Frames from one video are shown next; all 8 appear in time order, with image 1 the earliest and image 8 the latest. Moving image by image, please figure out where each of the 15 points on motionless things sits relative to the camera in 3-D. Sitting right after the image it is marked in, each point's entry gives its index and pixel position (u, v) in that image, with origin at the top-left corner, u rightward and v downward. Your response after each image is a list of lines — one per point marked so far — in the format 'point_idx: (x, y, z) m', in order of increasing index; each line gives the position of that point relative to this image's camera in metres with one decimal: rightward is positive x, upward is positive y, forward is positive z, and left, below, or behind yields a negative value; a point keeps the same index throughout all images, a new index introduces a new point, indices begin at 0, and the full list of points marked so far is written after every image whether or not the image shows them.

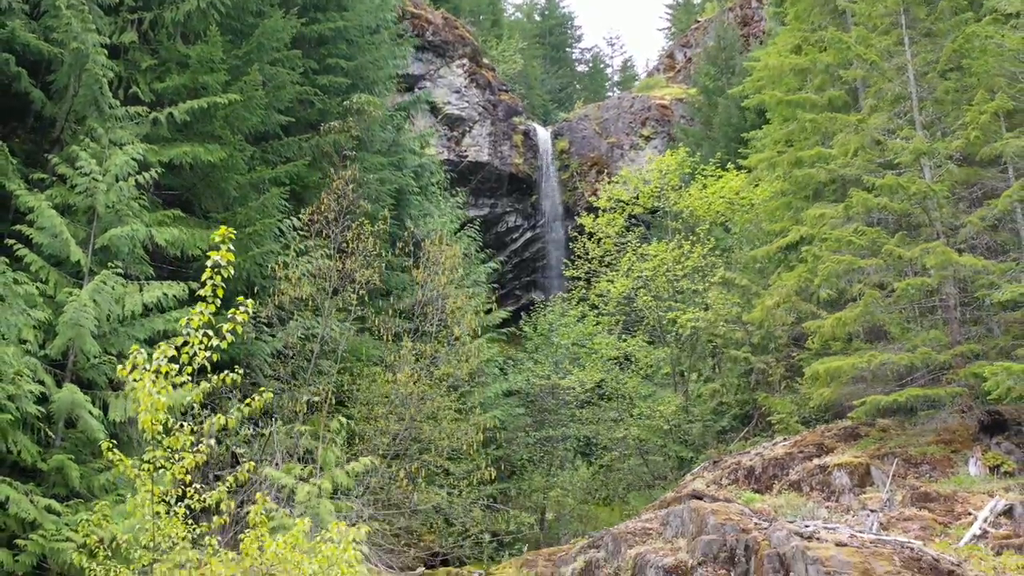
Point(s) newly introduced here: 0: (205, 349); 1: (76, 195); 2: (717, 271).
0: (-2.1, -0.4, +7.9) m
1: (-4.3, +0.9, +11.6) m
2: (+3.0, +0.3, +17.2) m
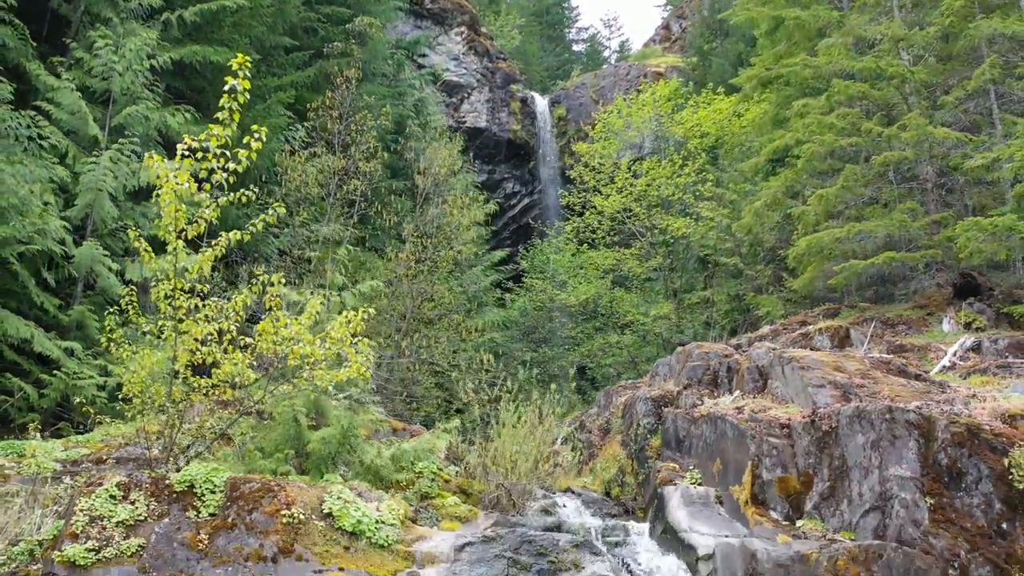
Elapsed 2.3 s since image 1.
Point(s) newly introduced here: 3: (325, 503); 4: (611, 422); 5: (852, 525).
0: (-2.1, +0.9, +8.4) m
1: (-4.4, +2.2, +12.1) m
2: (+3.0, +1.5, +17.7) m
3: (-1.1, -1.3, +6.9) m
4: (+0.9, -1.2, +10.7) m
5: (+2.0, -1.4, +6.9) m
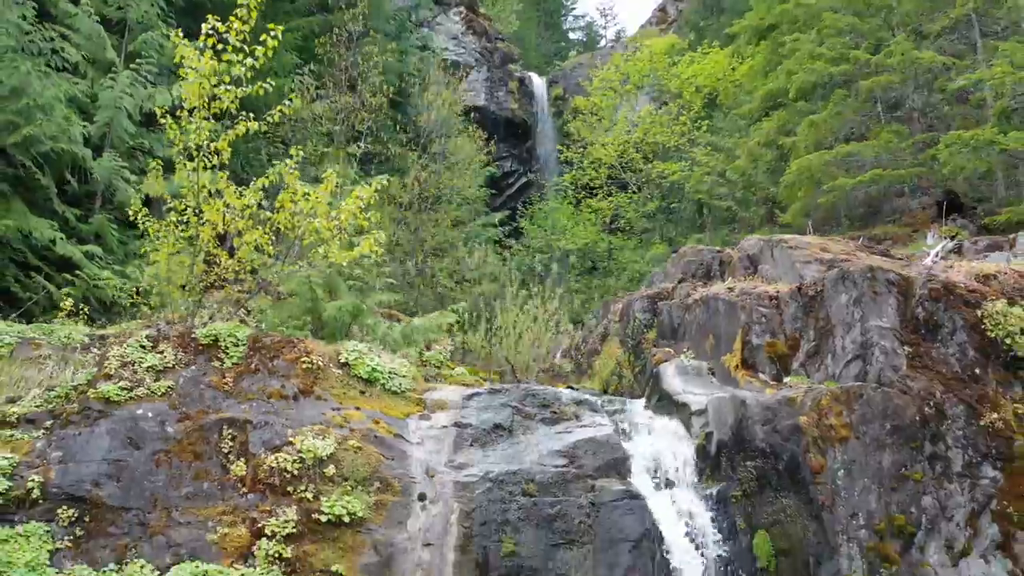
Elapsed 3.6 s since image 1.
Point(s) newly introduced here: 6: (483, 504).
0: (-2.1, +1.7, +8.9) m
1: (-4.3, +3.0, +12.6) m
2: (+3.0, +2.4, +18.2) m
3: (-1.1, -0.4, +7.4) m
4: (+0.9, -0.4, +11.2) m
5: (+2.0, -0.6, +7.4) m
6: (-0.2, -1.2, +6.5) m
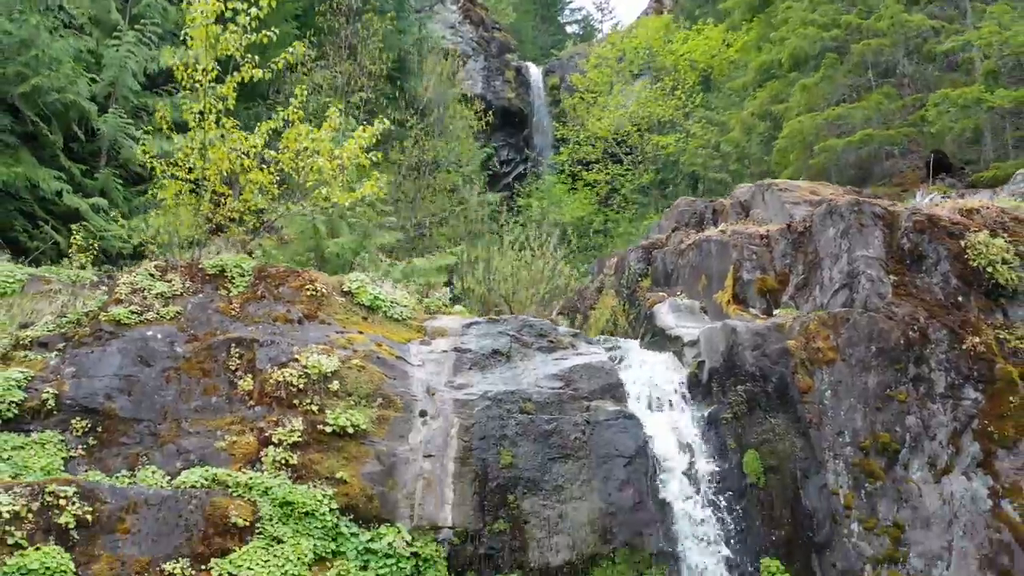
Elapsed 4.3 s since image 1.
0: (-2.1, +2.2, +9.1) m
1: (-4.4, +3.5, +12.8) m
2: (+2.9, +2.8, +18.4) m
3: (-1.1, 0.0, +7.6) m
4: (+0.9, +0.1, +11.4) m
5: (+2.0, -0.1, +7.6) m
6: (-0.2, -0.8, +6.8) m
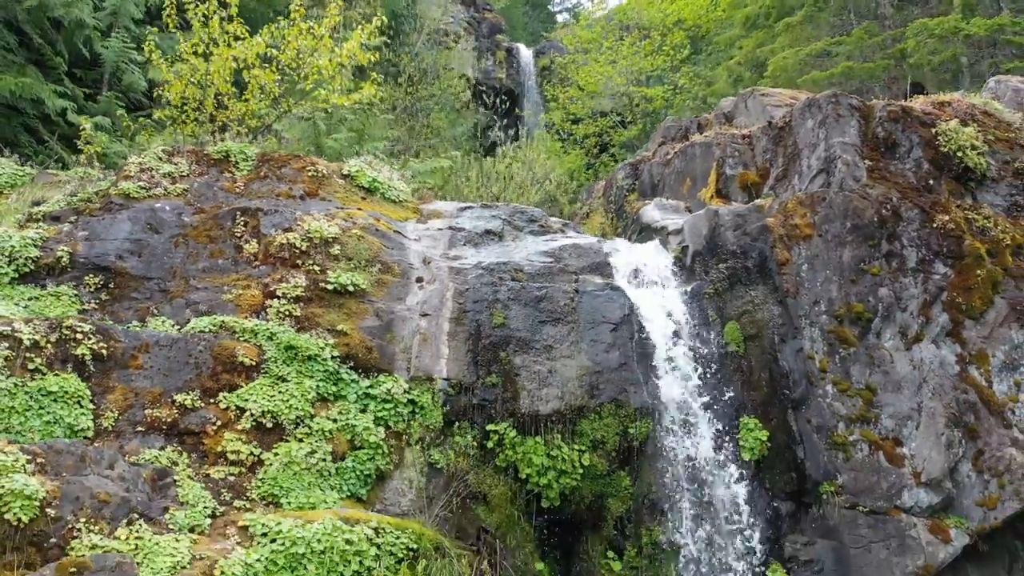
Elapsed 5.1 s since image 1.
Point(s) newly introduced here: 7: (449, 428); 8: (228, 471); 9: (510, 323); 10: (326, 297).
0: (-2.1, +3.0, +9.4) m
1: (-4.5, +4.3, +13.1) m
2: (+2.8, +3.6, +18.8) m
3: (-1.1, +0.8, +7.9) m
4: (+0.8, +0.9, +11.7) m
5: (+2.0, +0.7, +8.0) m
6: (-0.2, 0.0, +7.1) m
7: (-0.4, -0.8, +6.6) m
8: (-1.4, -0.9, +5.7) m
9: (0.0, -0.2, +7.0) m
10: (-1.1, 0.0, +6.7) m
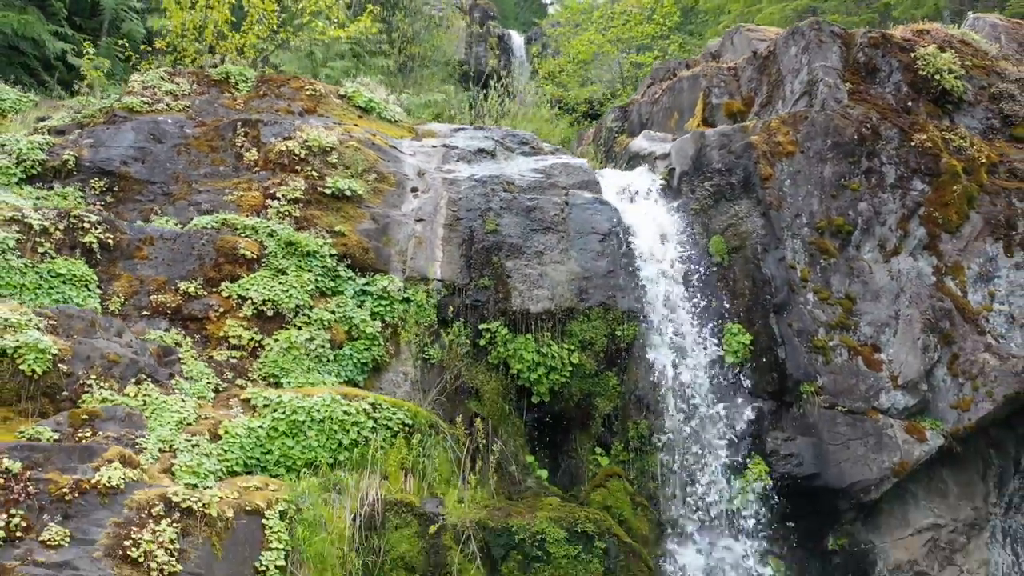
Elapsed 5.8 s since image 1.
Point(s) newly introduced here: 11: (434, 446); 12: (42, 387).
0: (-2.2, +3.5, +9.6) m
1: (-4.5, +4.8, +13.3) m
2: (+2.7, +4.1, +19.1) m
3: (-1.2, +1.4, +8.2) m
4: (+0.7, +1.4, +12.0) m
5: (+1.9, +1.2, +8.2) m
6: (-0.3, +0.6, +7.3) m
7: (-0.4, -0.2, +6.8) m
8: (-1.4, -0.3, +5.9) m
9: (-0.1, +0.4, +7.2) m
10: (-1.1, +0.5, +6.9) m
11: (-0.4, -0.8, +5.8) m
12: (-2.0, -0.4, +4.9) m
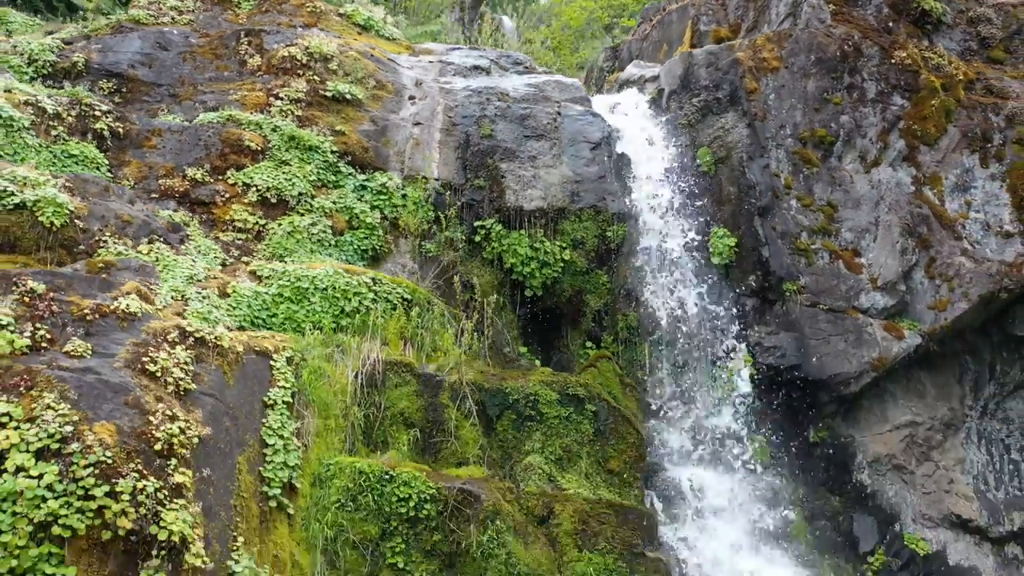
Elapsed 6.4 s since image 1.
0: (-2.2, +4.2, +9.9) m
1: (-4.6, +5.5, +13.5) m
2: (+2.5, +4.7, +19.4) m
3: (-1.2, +2.0, +8.4) m
4: (+0.7, +2.0, +12.3) m
5: (+1.9, +1.8, +8.5) m
6: (-0.3, +1.2, +7.6) m
7: (-0.4, +0.4, +7.0) m
8: (-1.5, +0.3, +6.2) m
9: (-0.1, +1.0, +7.5) m
10: (-1.2, +1.1, +7.2) m
11: (-0.4, -0.2, +6.1) m
12: (-2.0, +0.2, +5.1) m
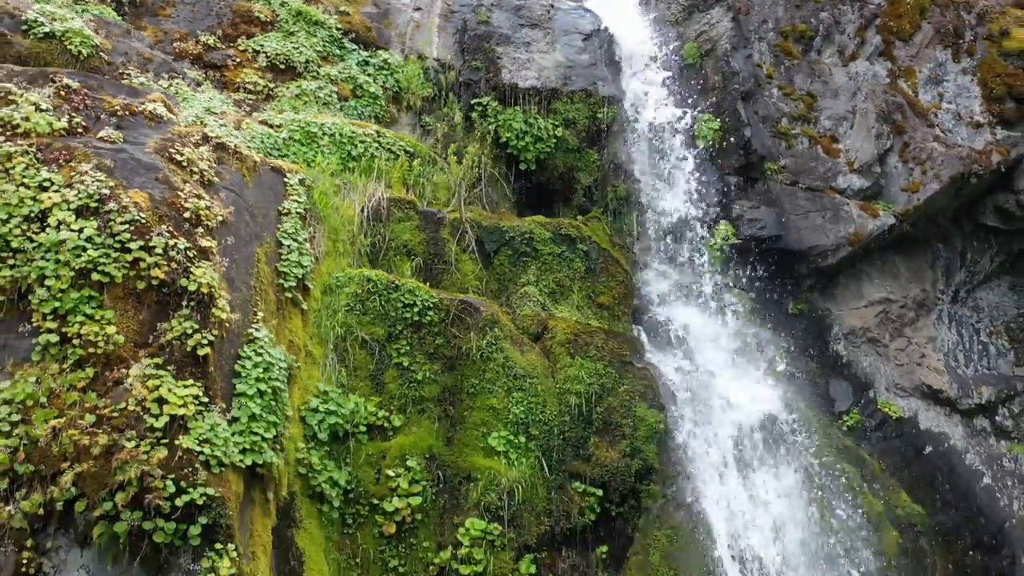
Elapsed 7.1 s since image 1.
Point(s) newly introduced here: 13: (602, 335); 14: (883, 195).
0: (-2.3, +5.0, +10.2) m
1: (-4.7, +6.3, +13.8) m
2: (+2.4, +5.5, +19.8) m
3: (-1.3, +2.8, +8.8) m
4: (+0.6, +2.8, +12.6) m
5: (+1.8, +2.6, +8.9) m
6: (-0.3, +2.0, +8.0) m
7: (-0.5, +1.2, +7.4) m
8: (-1.5, +1.1, +6.5) m
9: (-0.1, +1.8, +7.8) m
10: (-1.2, +2.0, +7.5) m
11: (-0.4, +0.6, +6.4) m
12: (-2.0, +1.0, +5.4) m
13: (+0.4, -0.2, +5.7) m
14: (+2.4, +0.7, +7.5) m
